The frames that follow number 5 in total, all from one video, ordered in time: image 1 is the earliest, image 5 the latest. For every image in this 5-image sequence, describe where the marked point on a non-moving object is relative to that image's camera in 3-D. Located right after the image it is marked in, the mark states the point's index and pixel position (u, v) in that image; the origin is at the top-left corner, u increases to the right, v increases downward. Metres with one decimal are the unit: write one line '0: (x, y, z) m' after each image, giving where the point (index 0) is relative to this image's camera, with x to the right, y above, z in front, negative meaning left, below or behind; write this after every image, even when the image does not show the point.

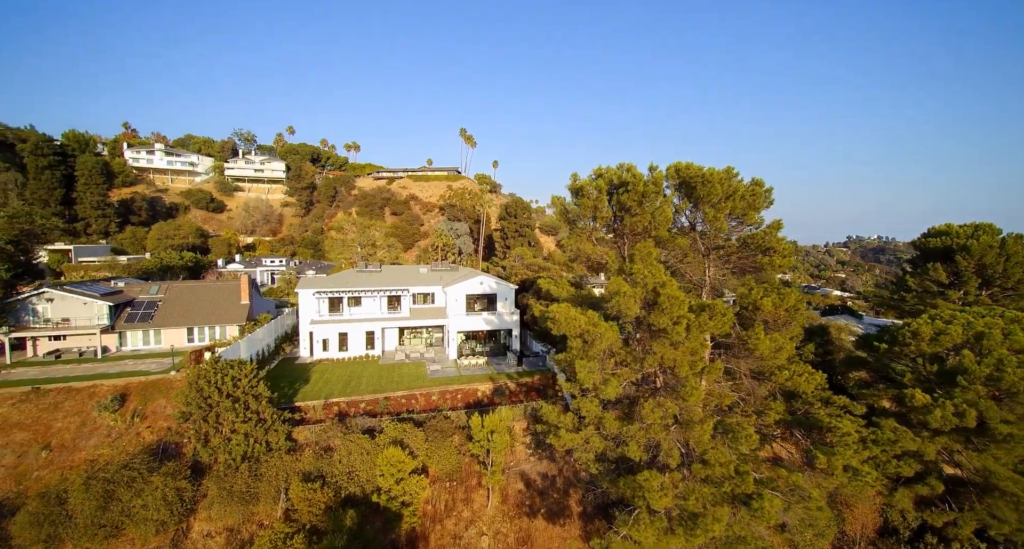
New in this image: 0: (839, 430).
0: (+14.5, -6.9, +20.1) m
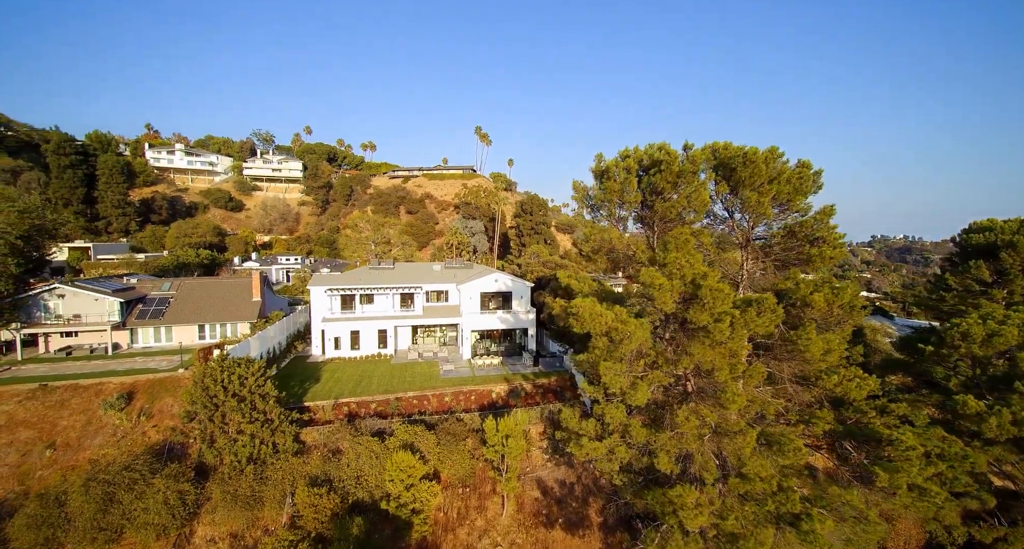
0: (+15.2, -6.6, +18.1) m
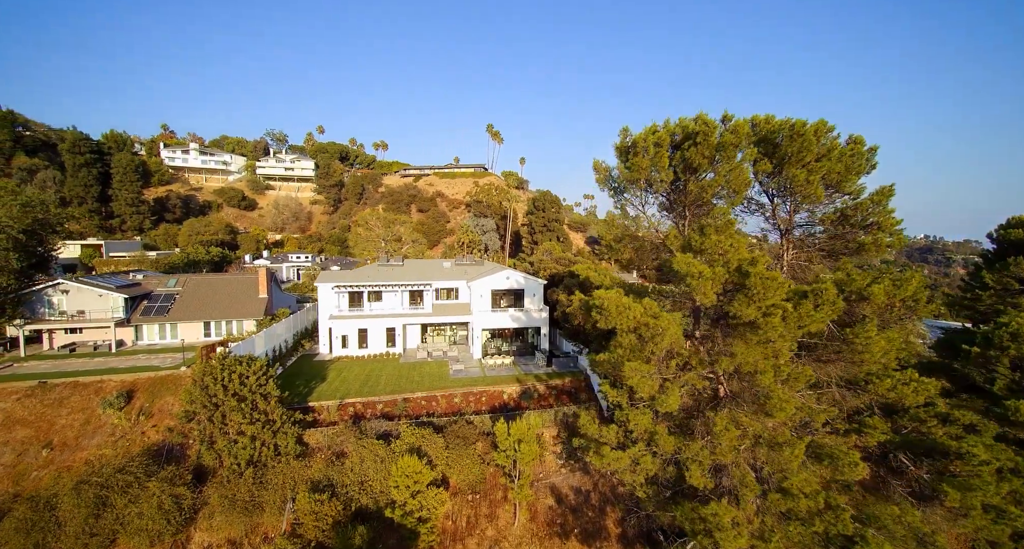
0: (+15.7, -6.4, +16.1) m
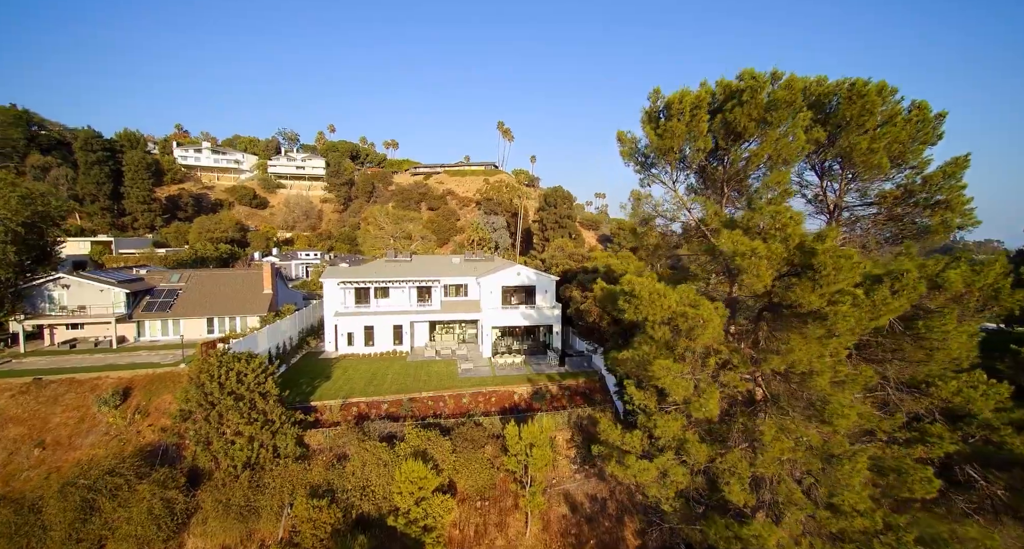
0: (+16.1, -6.0, +14.2) m
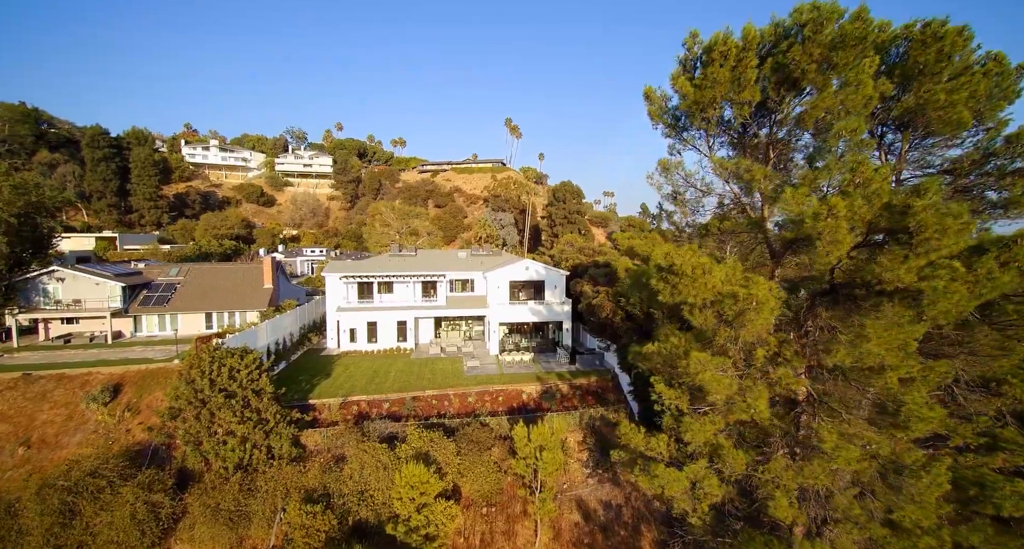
0: (+16.3, -5.6, +12.3) m
